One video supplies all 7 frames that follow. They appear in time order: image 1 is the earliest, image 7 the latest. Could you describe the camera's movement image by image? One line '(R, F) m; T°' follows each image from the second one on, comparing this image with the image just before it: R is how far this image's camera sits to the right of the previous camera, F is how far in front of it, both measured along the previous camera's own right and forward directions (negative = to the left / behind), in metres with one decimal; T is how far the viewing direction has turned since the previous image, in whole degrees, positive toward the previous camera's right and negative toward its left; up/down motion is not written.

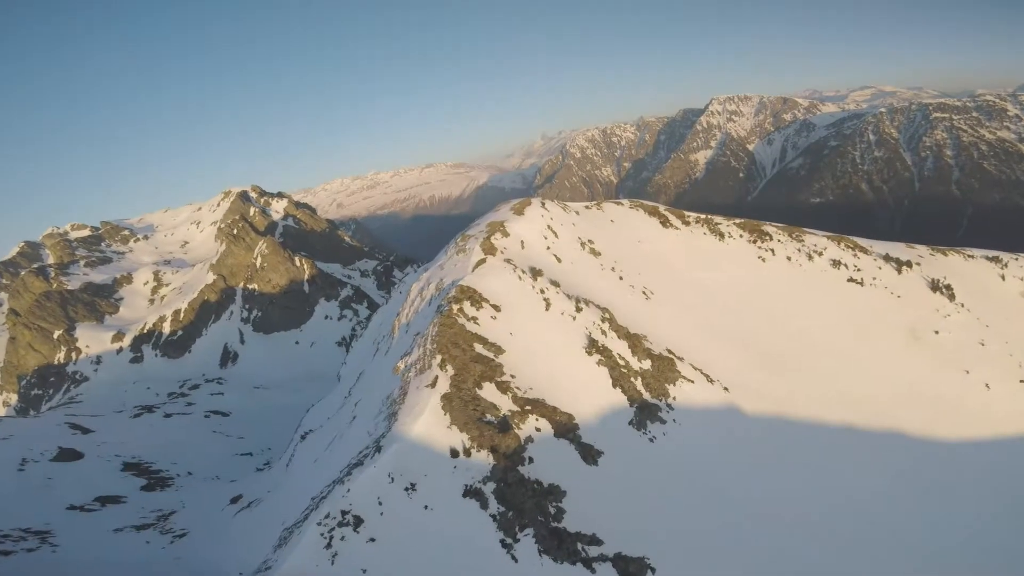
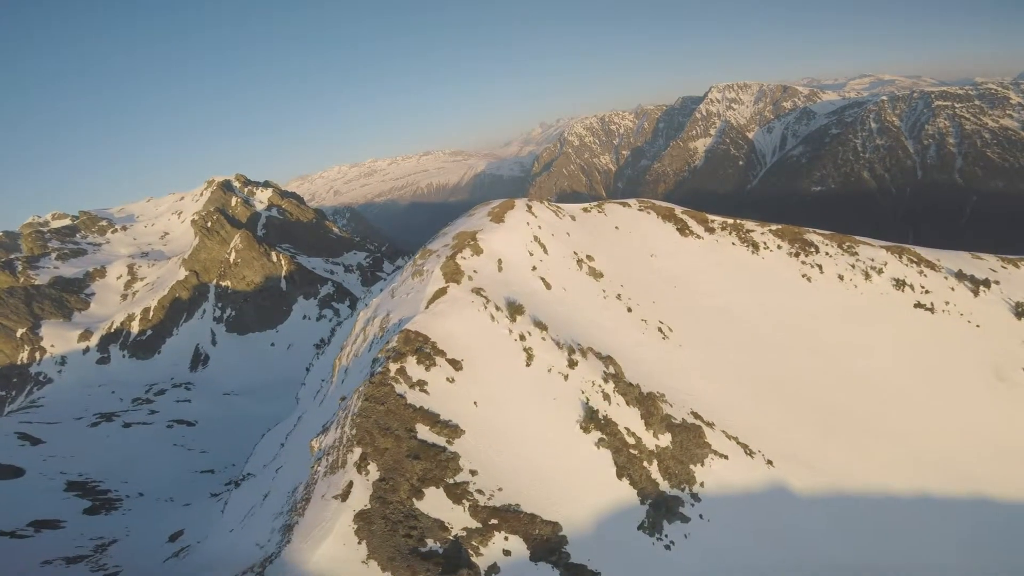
(+2.5, +15.3) m; 0°
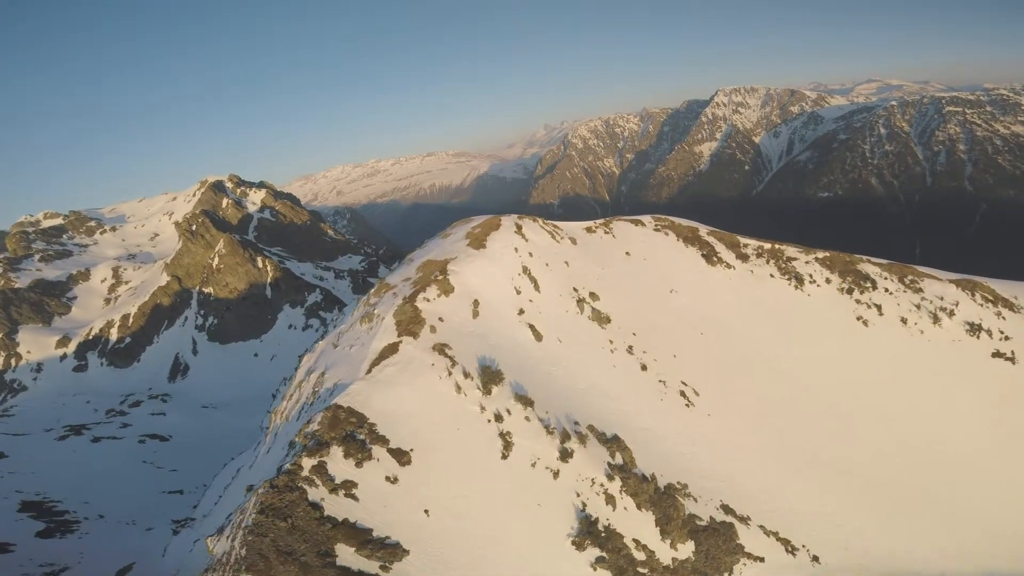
(+1.7, +11.4) m; 0°
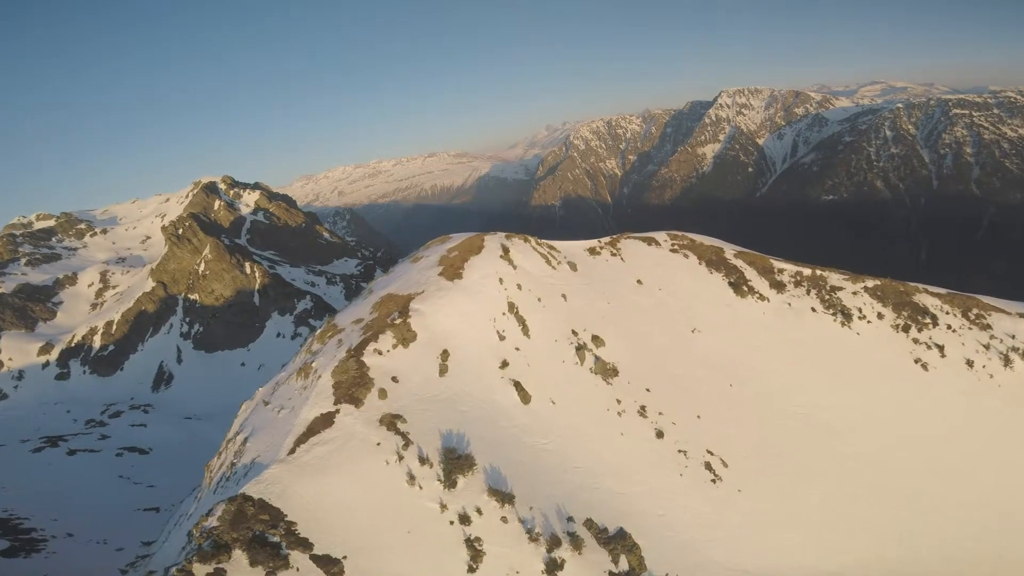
(+1.3, +8.2) m; 0°
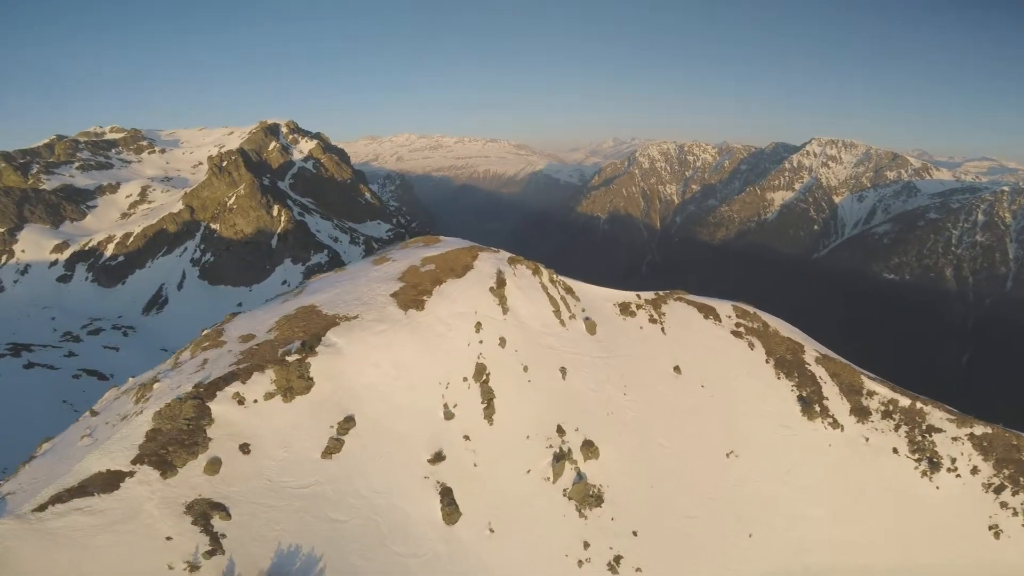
(+1.6, +10.9) m; -3°
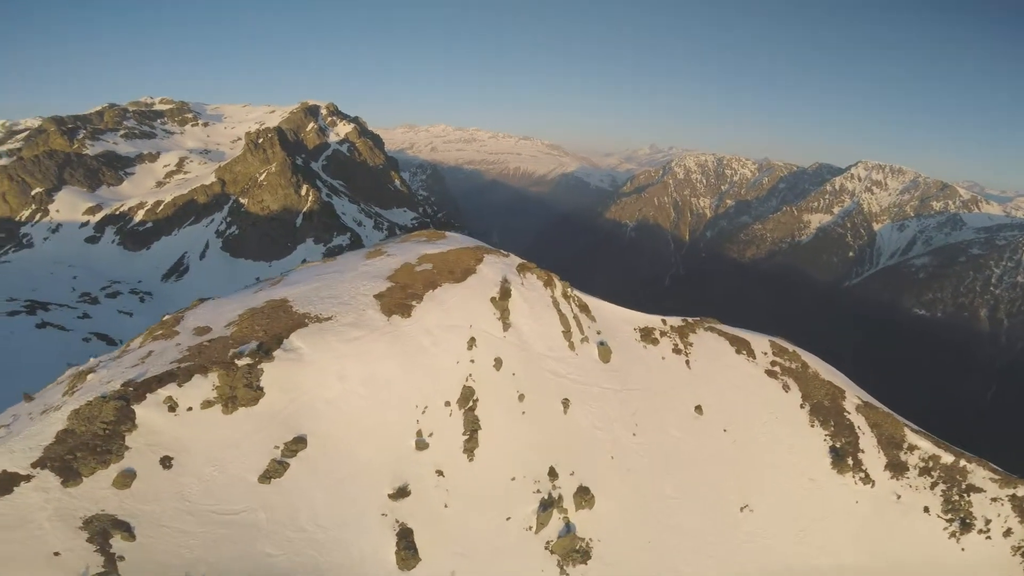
(+0.6, +3.3) m; -2°
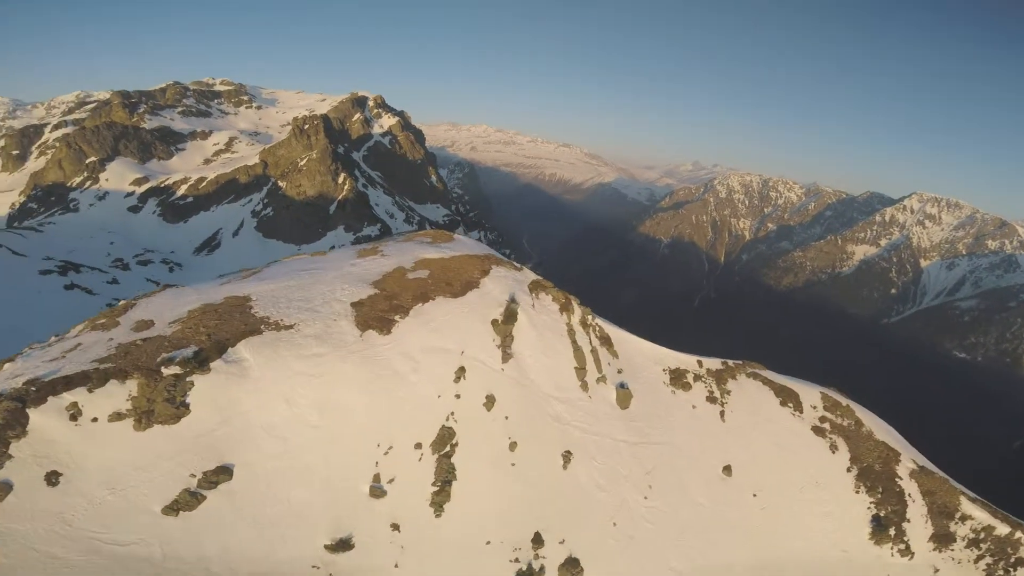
(+0.7, +3.4) m; -3°
